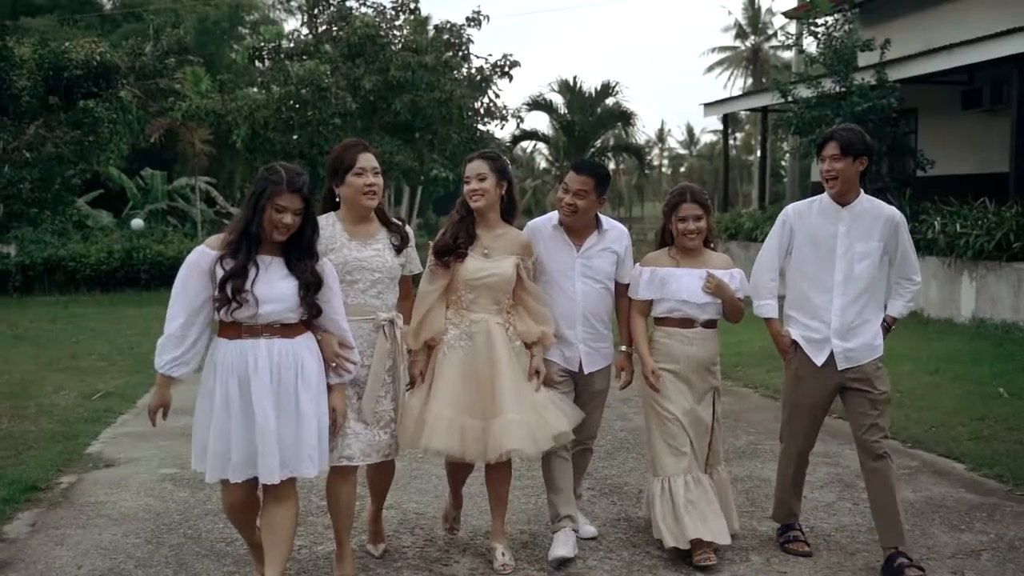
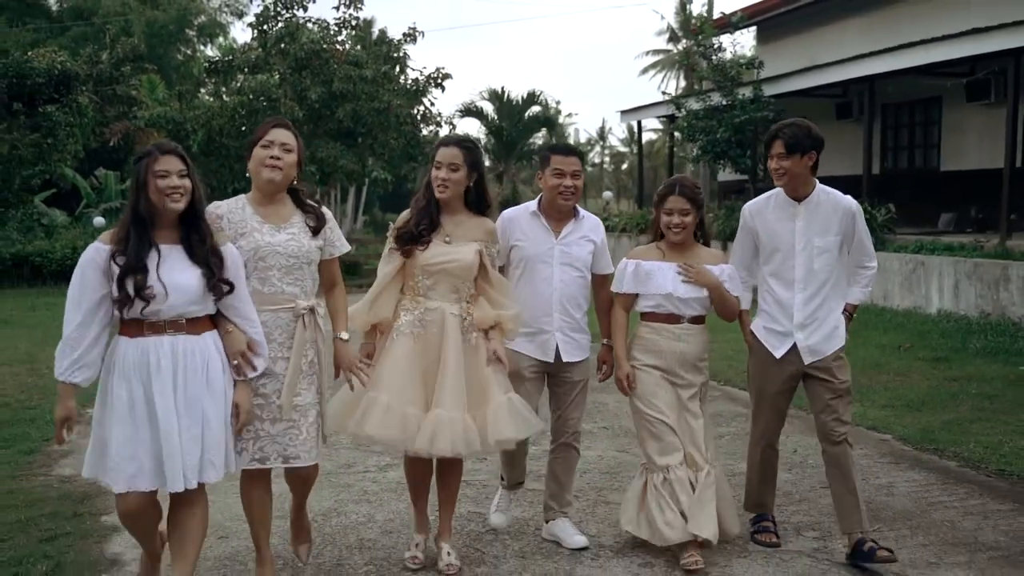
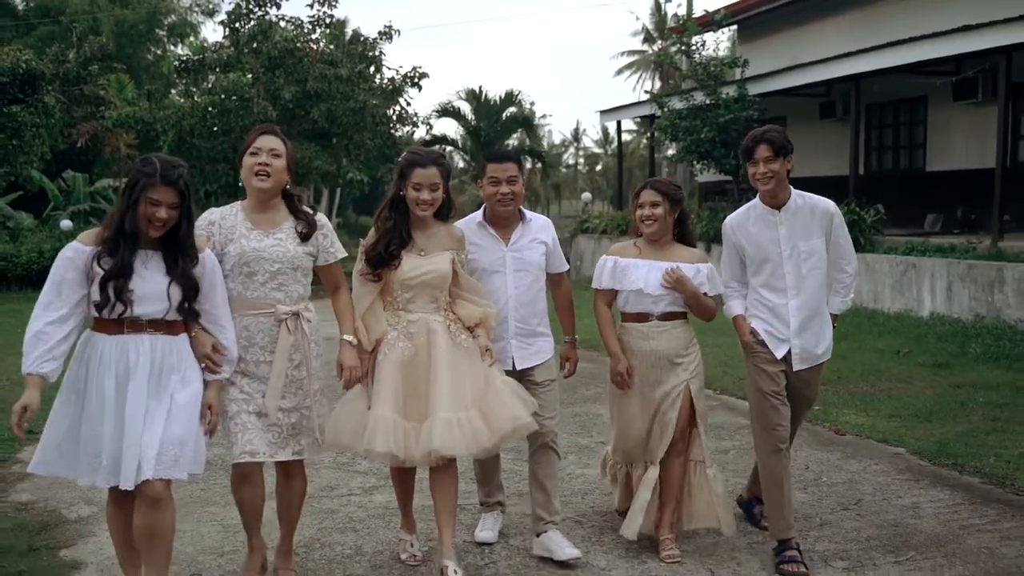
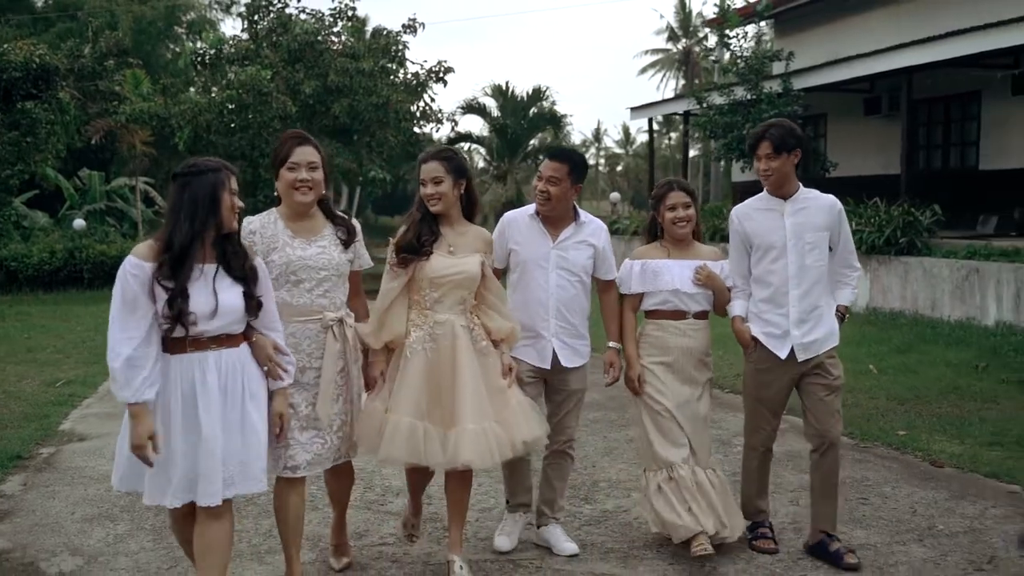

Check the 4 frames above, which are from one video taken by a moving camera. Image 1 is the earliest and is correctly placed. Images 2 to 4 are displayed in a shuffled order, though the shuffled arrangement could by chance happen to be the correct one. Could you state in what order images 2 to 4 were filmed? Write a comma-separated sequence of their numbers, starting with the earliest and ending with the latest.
4, 3, 2
